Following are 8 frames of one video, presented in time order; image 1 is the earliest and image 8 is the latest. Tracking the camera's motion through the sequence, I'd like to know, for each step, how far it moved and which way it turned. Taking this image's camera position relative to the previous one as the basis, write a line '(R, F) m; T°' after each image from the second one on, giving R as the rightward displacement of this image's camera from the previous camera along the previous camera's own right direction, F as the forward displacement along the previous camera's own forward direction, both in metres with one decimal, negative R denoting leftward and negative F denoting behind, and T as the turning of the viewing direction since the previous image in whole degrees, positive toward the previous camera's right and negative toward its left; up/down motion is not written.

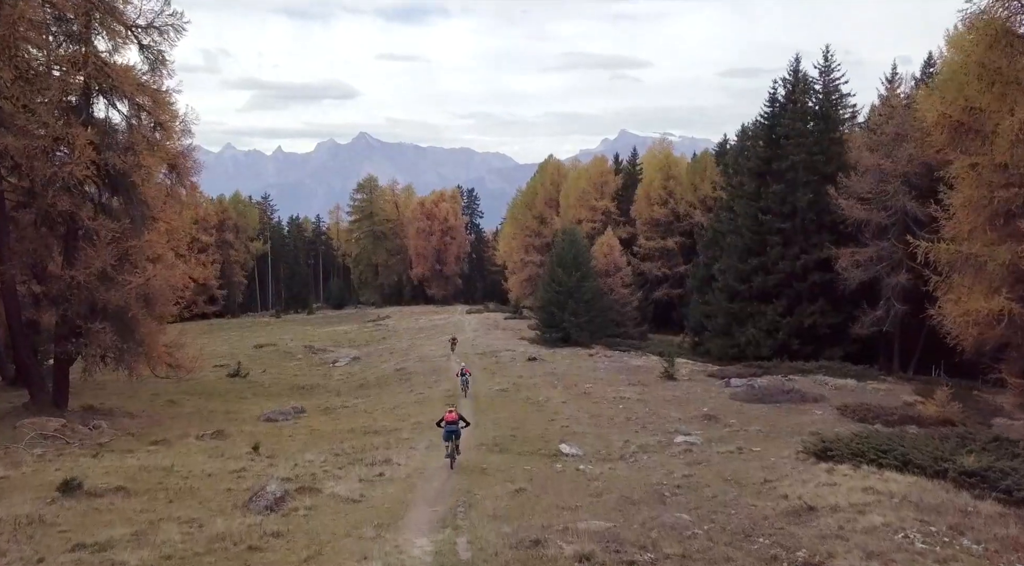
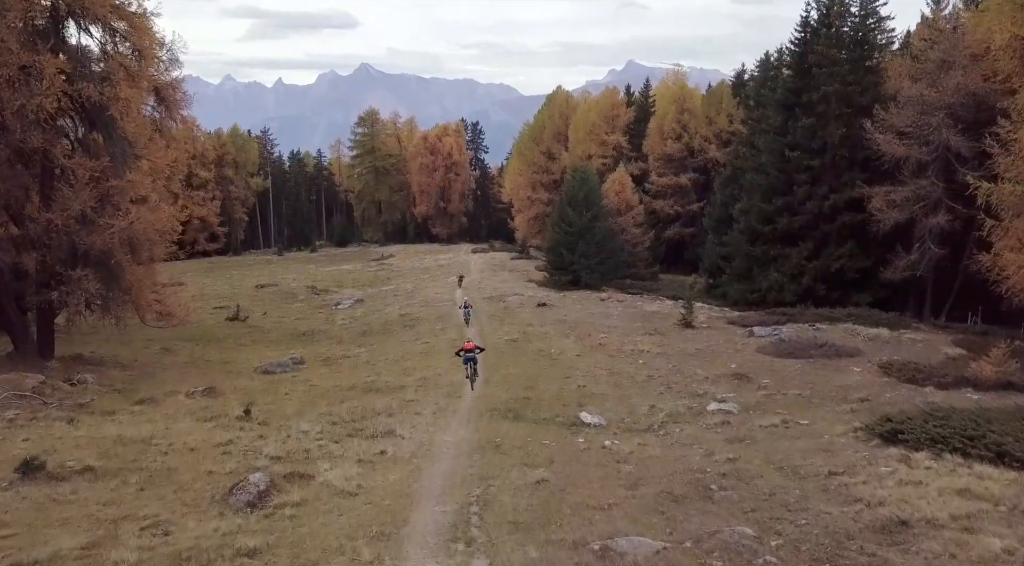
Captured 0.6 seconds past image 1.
(-0.2, +1.9) m; 0°
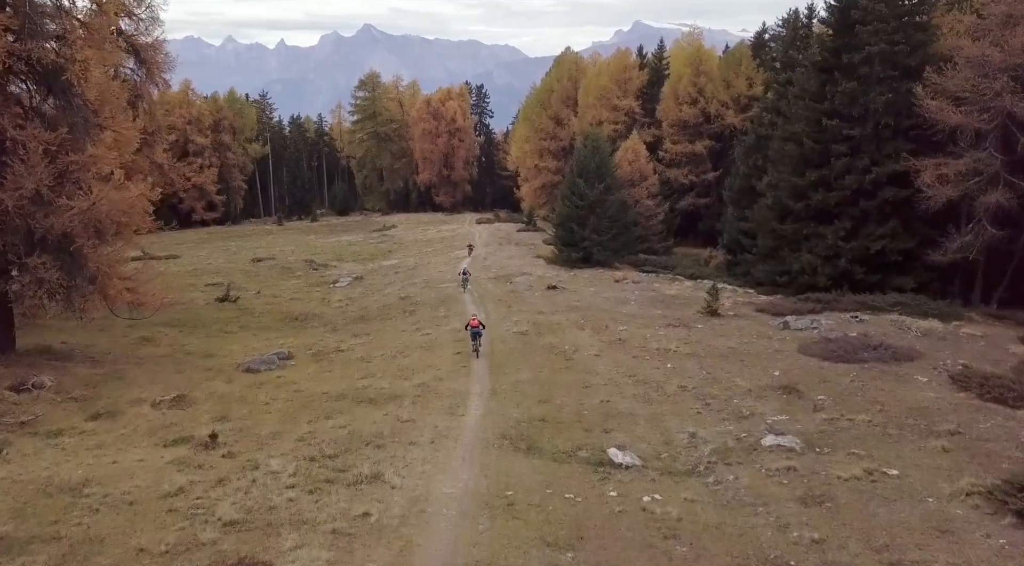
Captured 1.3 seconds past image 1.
(-0.1, +2.9) m; 0°
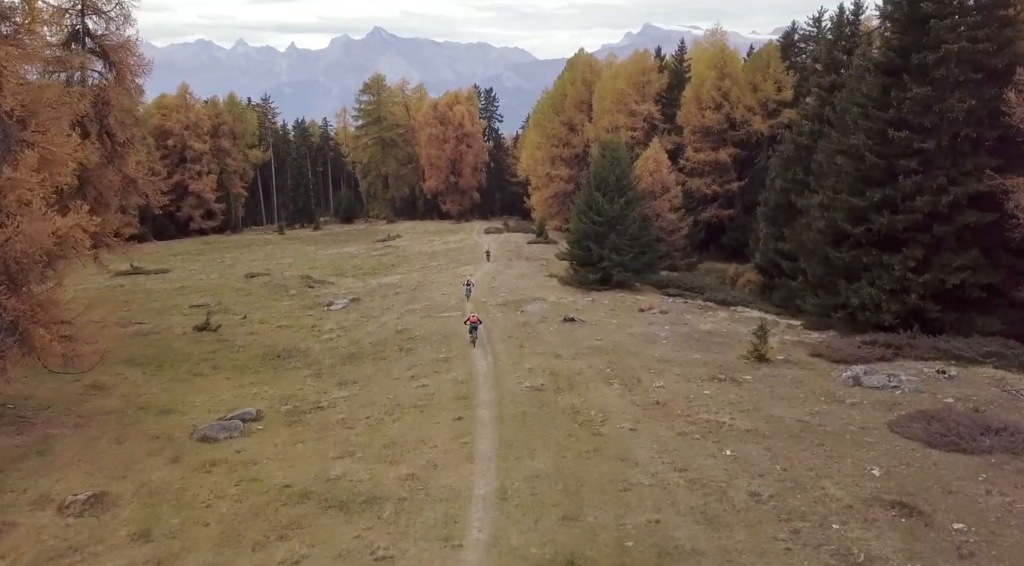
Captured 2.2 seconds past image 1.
(-0.1, +4.6) m; -1°
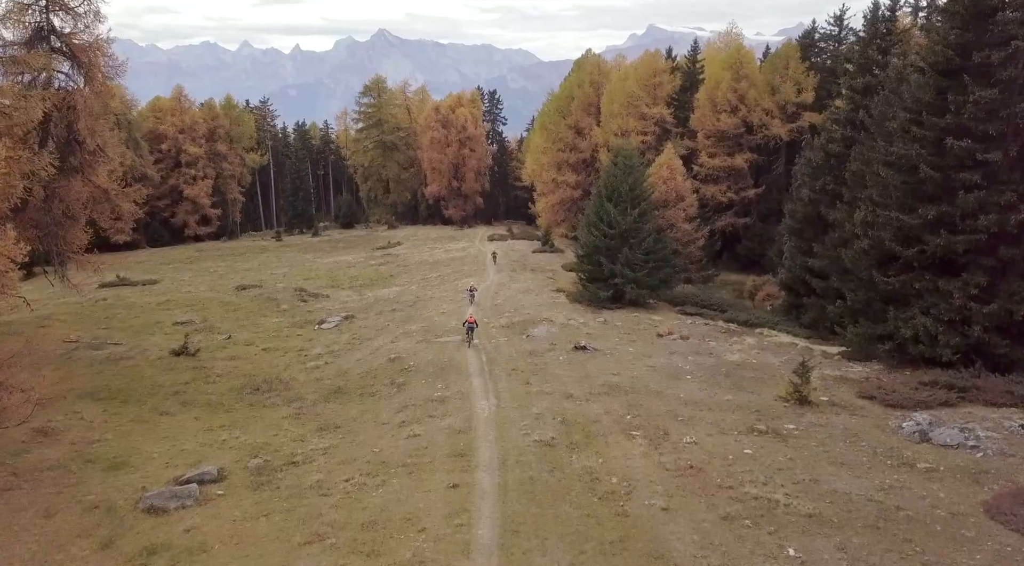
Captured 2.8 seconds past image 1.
(0.0, +3.3) m; 0°
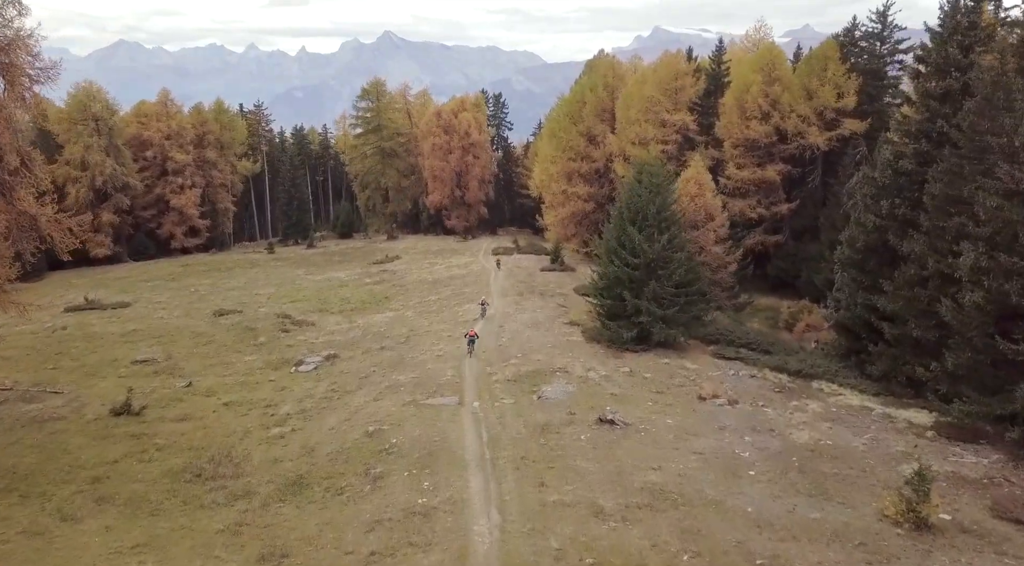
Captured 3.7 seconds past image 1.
(-0.1, +6.2) m; 0°
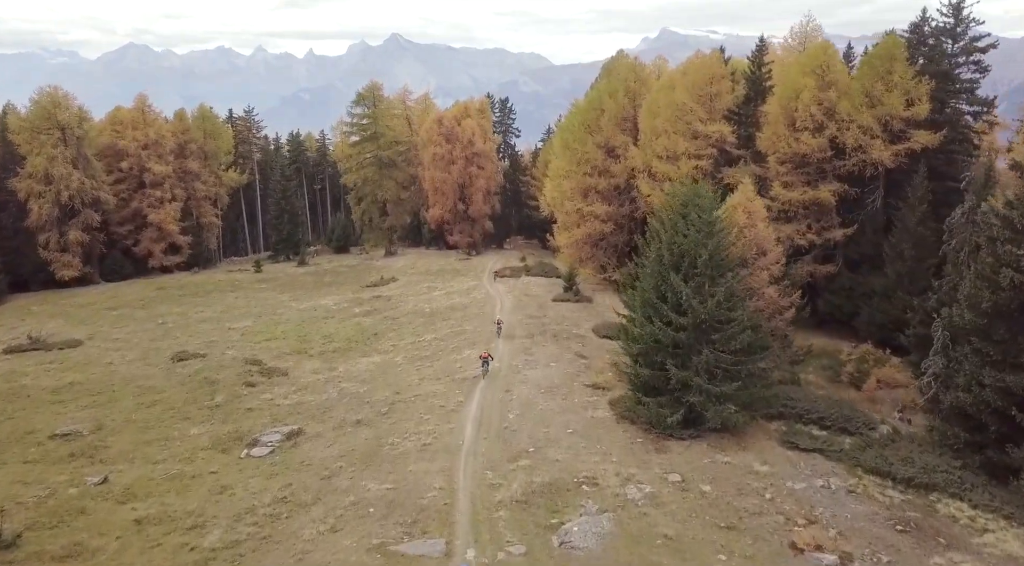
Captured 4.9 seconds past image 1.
(-0.1, +8.3) m; 0°
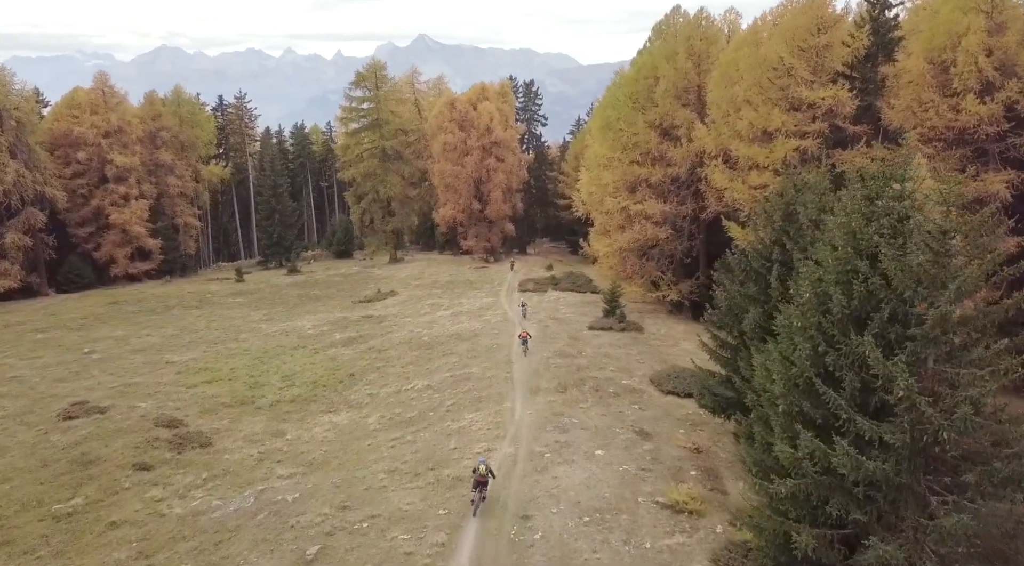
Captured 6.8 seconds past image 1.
(+0.1, +14.6) m; -2°
